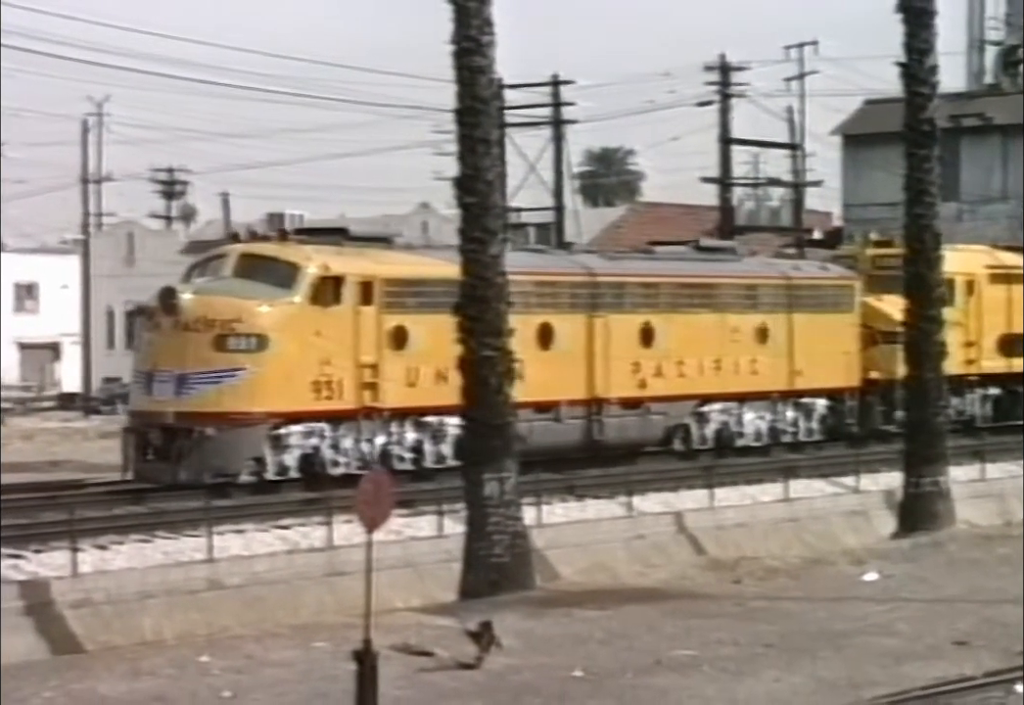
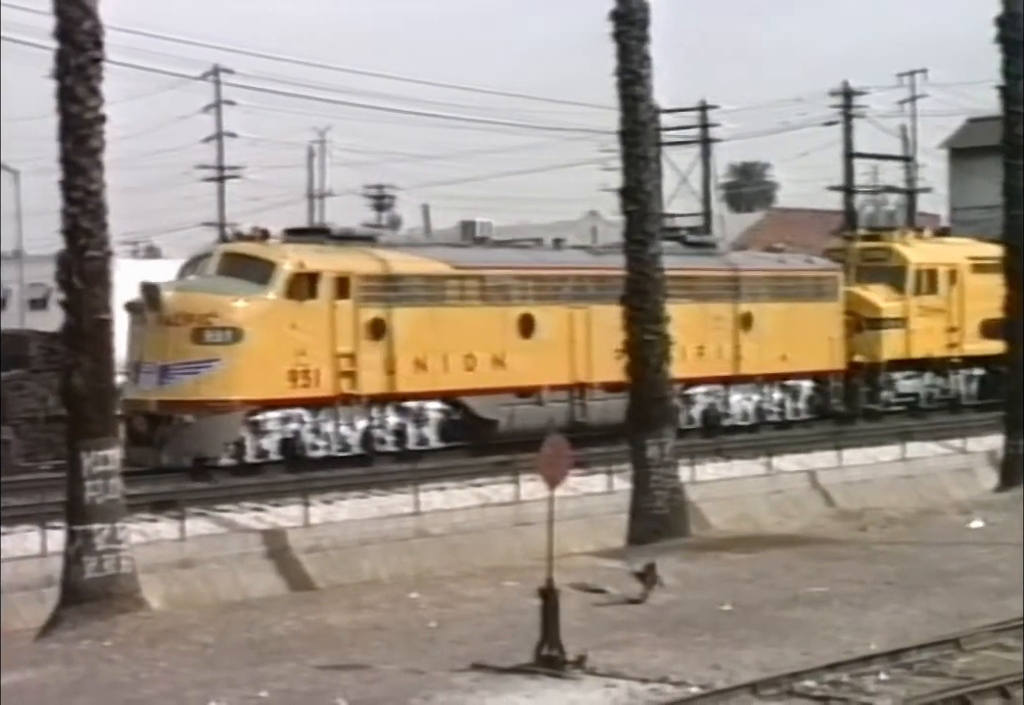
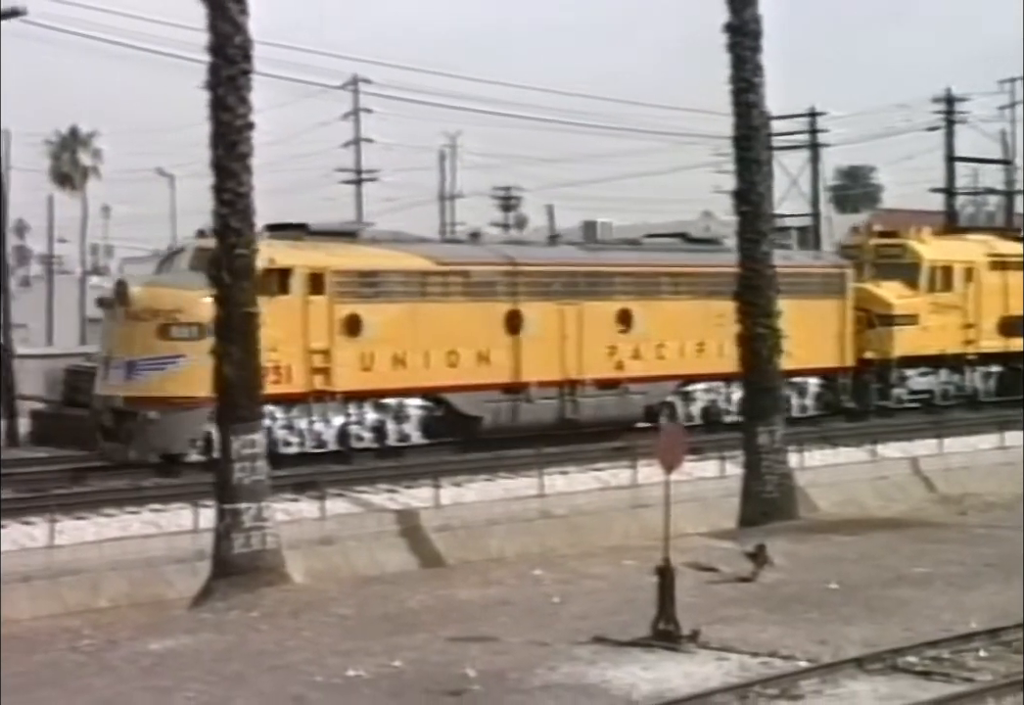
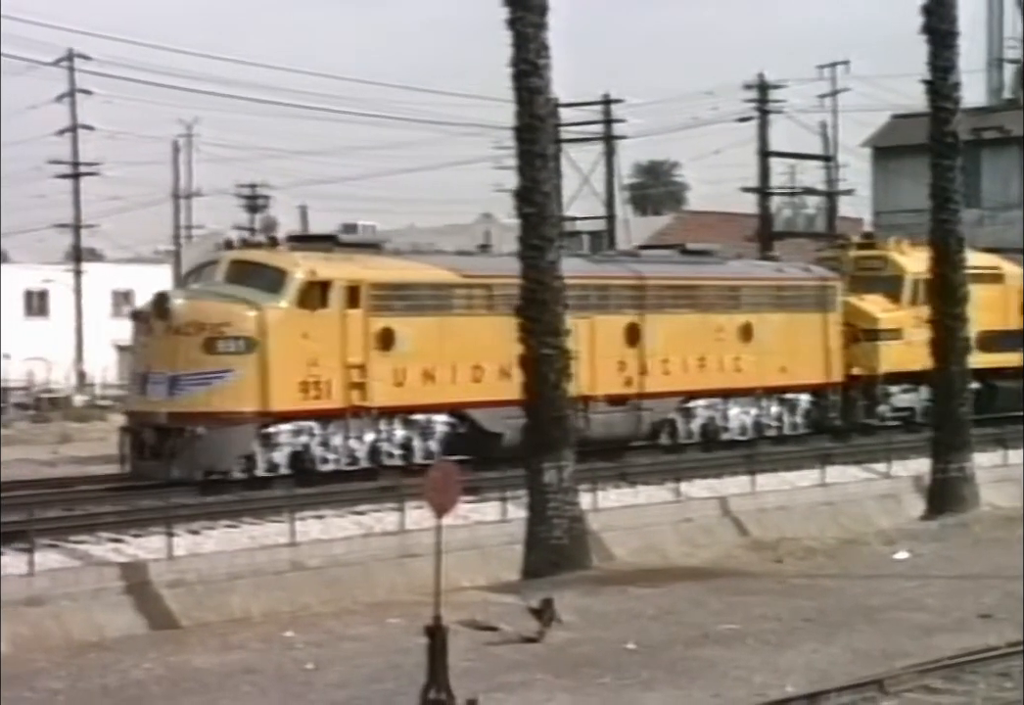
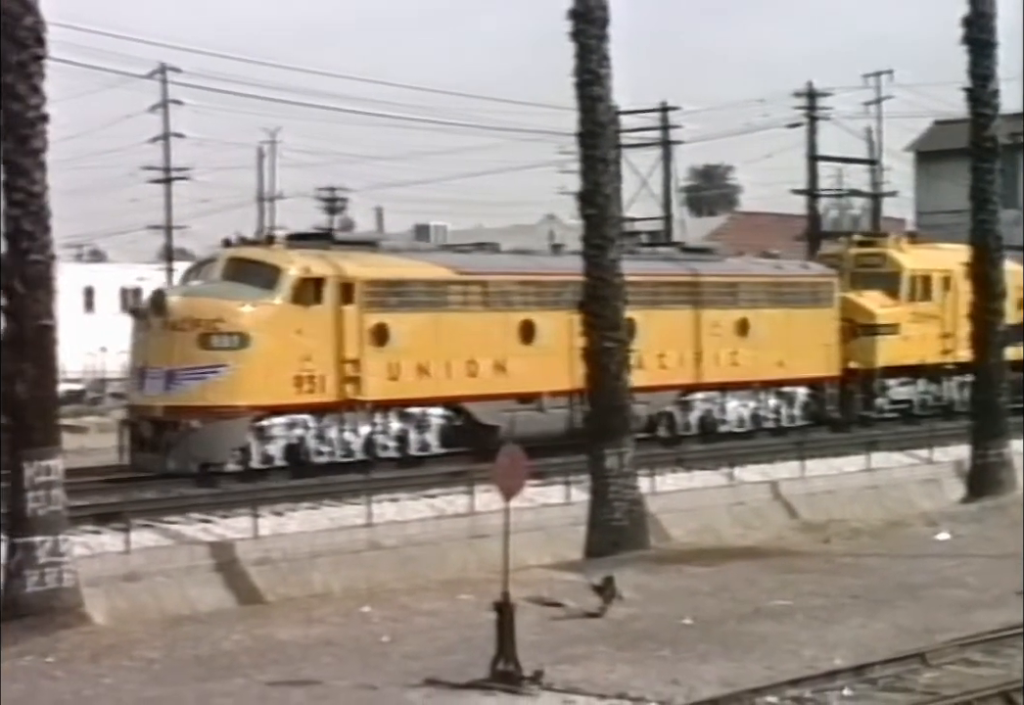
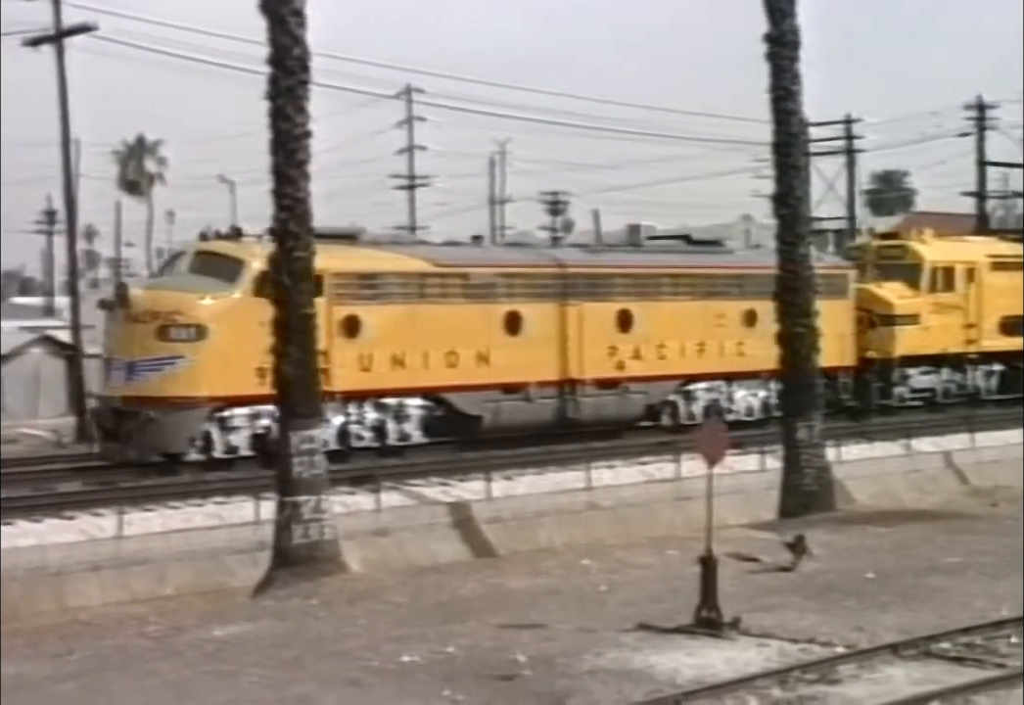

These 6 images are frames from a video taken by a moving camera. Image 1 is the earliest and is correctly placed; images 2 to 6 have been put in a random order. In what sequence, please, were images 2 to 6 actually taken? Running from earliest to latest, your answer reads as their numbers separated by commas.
4, 5, 2, 3, 6
